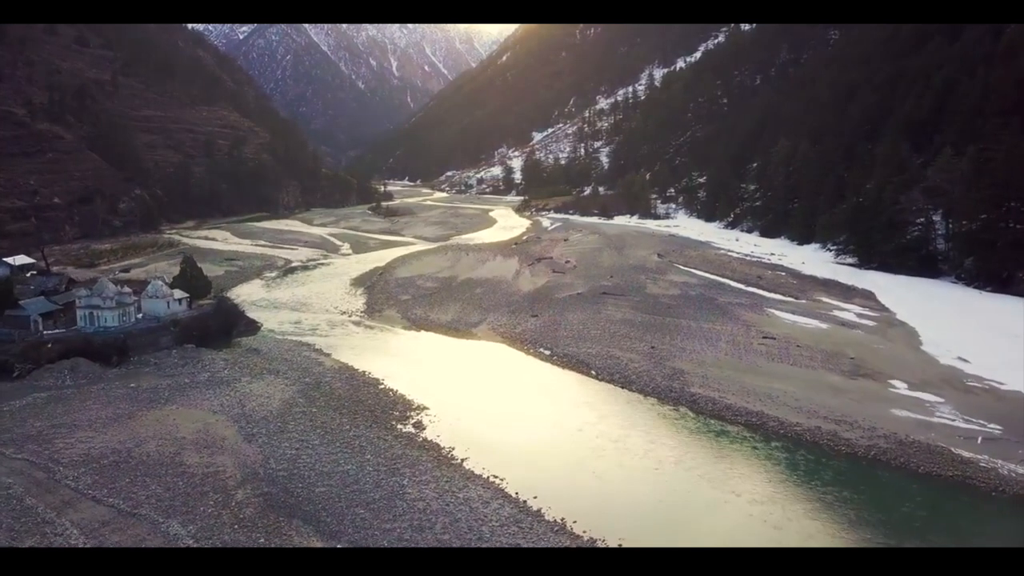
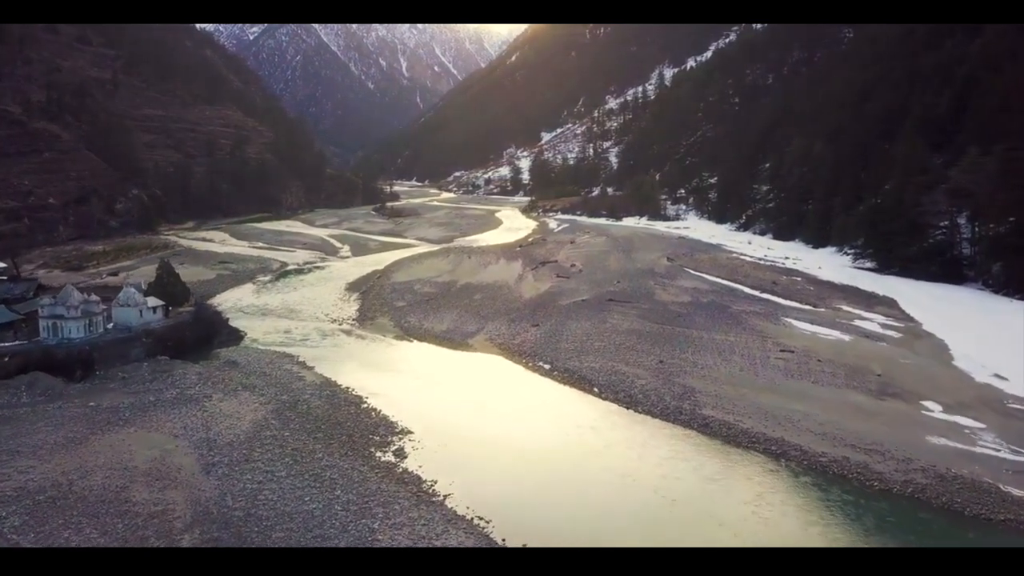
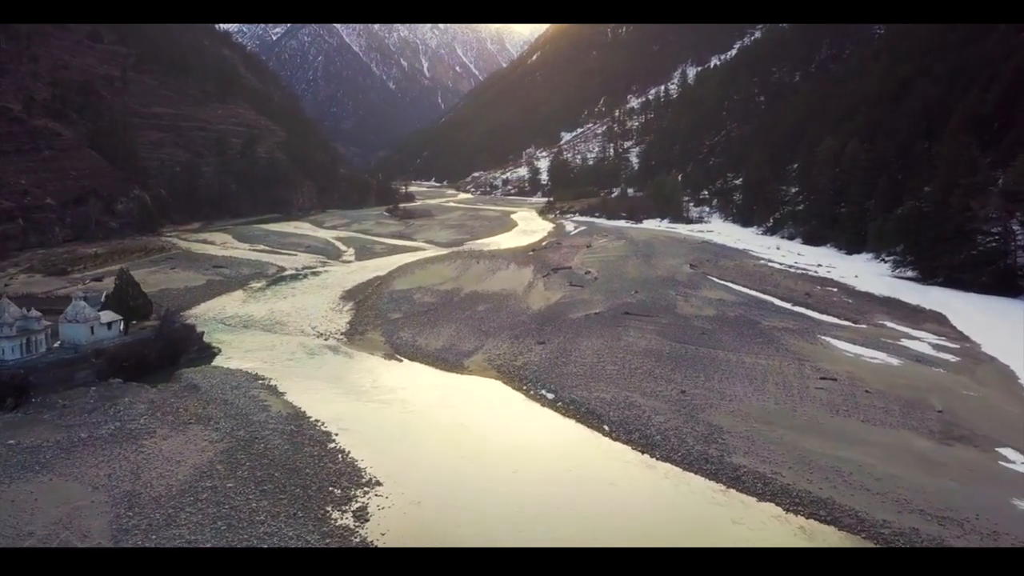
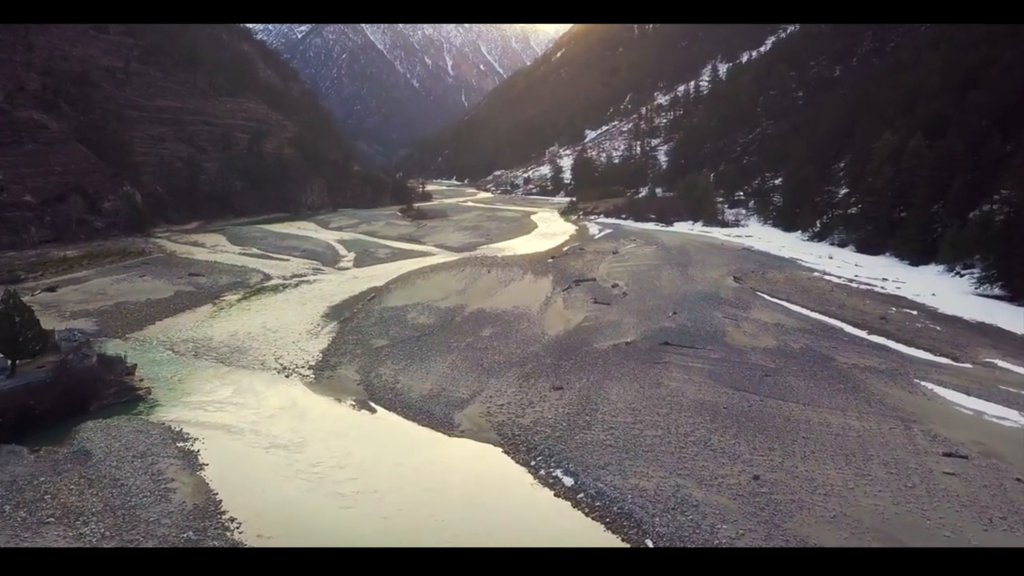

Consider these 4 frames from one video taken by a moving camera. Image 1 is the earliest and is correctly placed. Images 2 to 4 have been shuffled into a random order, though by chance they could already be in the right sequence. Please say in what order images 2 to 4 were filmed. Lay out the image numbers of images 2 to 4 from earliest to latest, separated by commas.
2, 3, 4
